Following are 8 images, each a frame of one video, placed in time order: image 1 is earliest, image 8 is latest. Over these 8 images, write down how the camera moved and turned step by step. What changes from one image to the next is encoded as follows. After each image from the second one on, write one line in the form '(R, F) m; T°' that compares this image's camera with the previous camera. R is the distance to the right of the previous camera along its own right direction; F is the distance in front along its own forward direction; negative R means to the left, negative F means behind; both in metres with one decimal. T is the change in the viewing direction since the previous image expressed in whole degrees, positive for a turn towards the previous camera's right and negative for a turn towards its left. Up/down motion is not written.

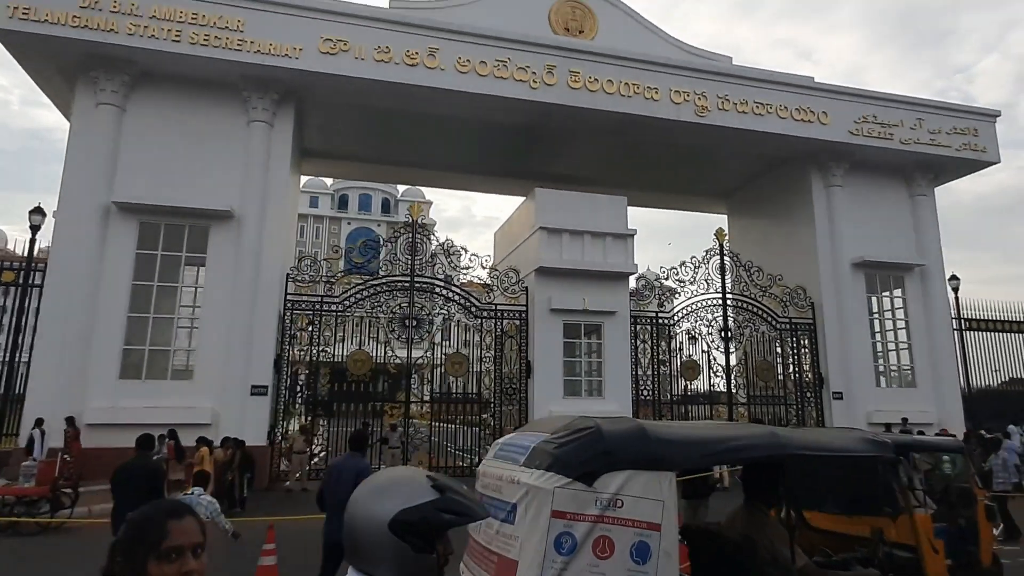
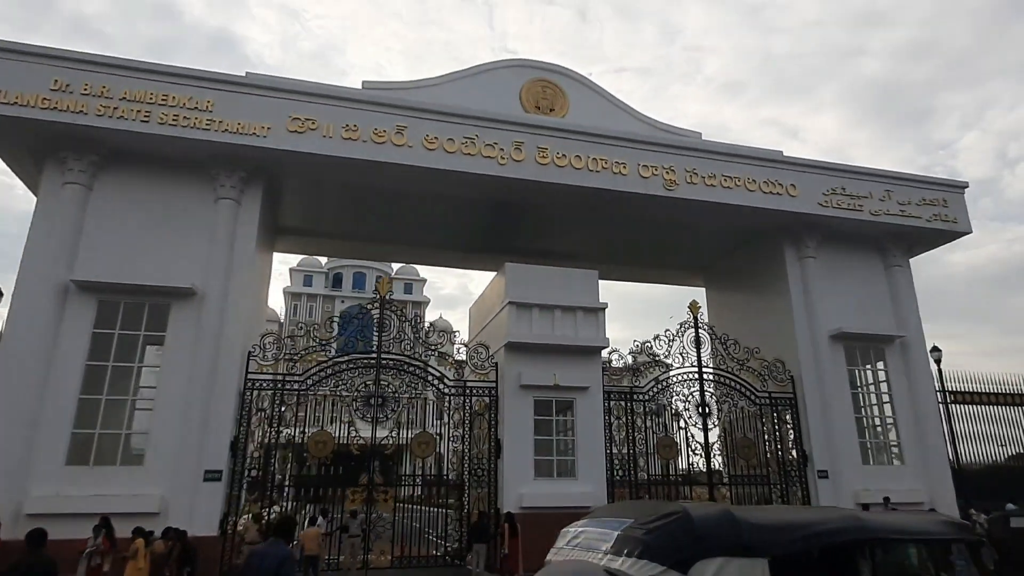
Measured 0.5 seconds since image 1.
(+0.3, +0.1) m; 0°
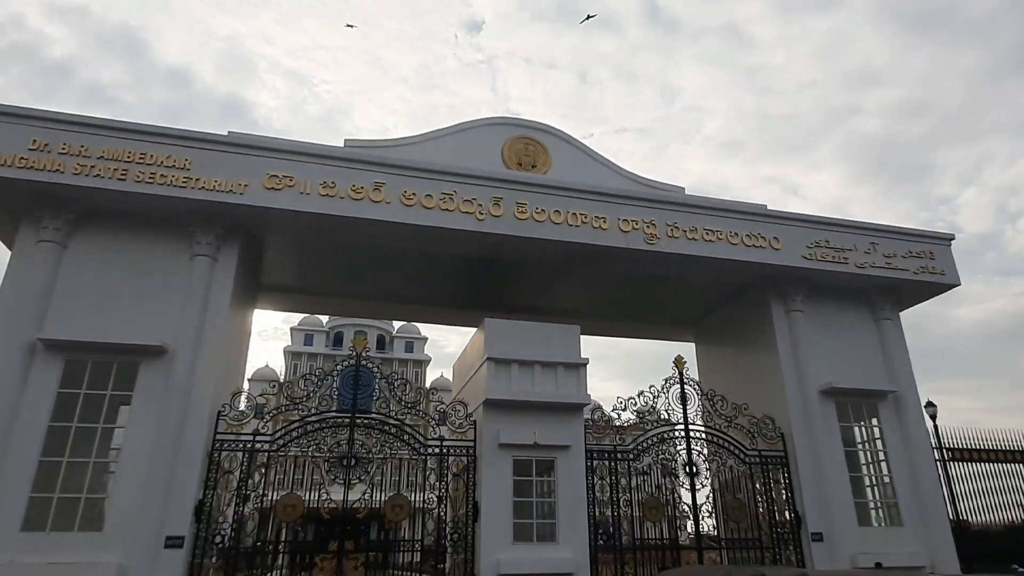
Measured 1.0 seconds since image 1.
(+0.3, +0.1) m; 0°
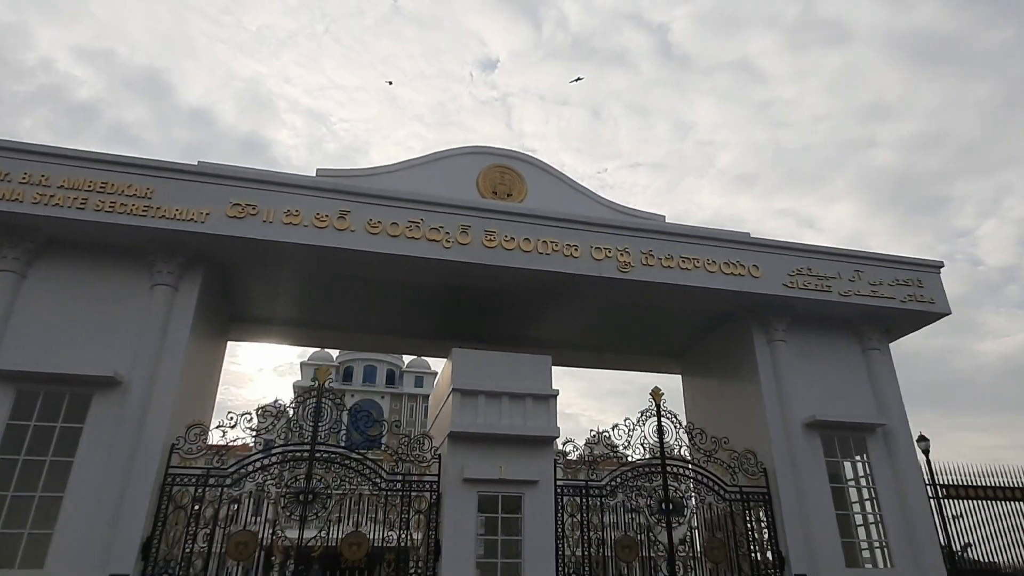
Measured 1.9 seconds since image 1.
(+0.5, +0.2) m; -1°
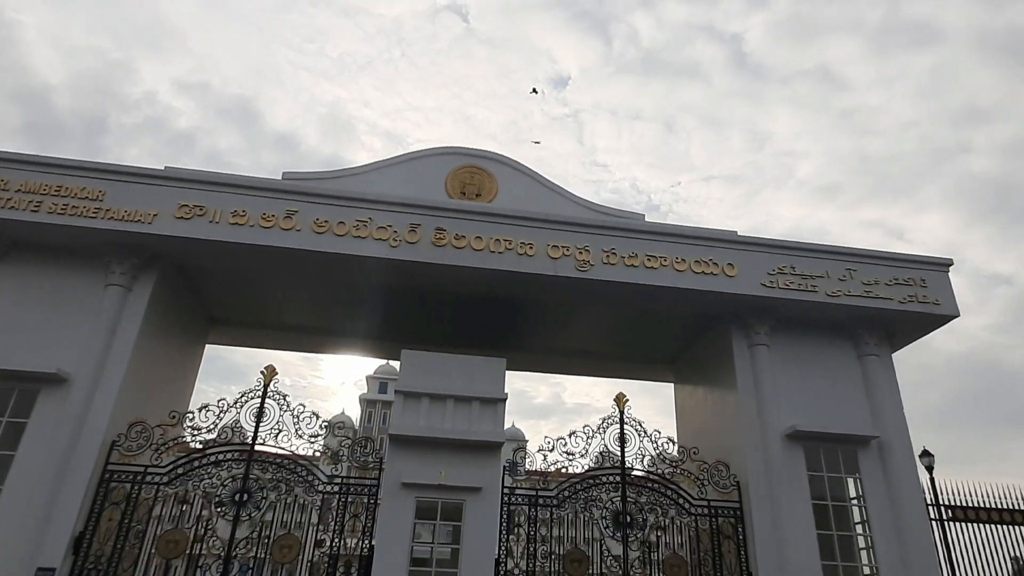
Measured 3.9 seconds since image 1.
(+1.3, +0.3) m; -6°
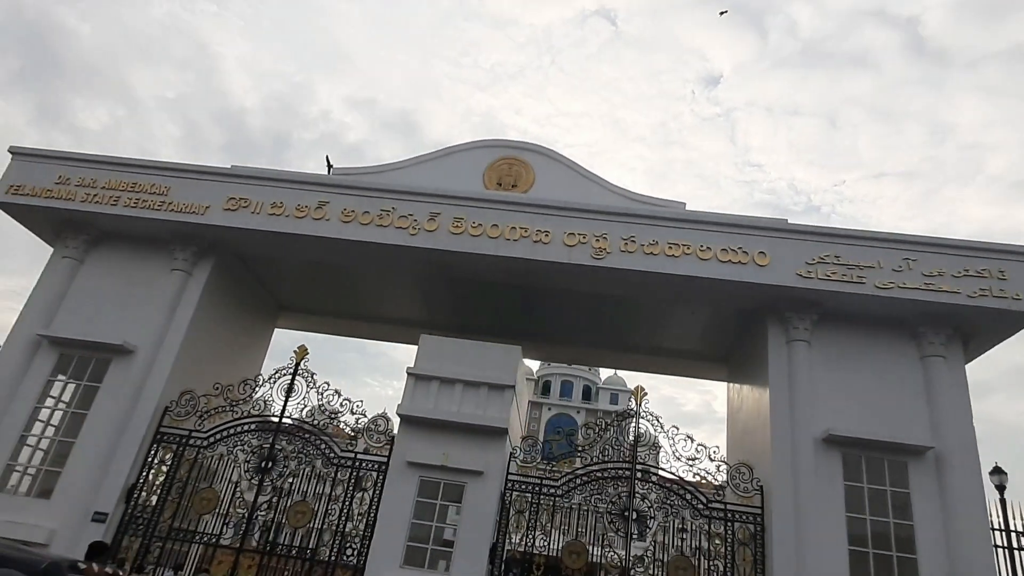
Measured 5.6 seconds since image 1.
(+1.4, +0.1) m; -12°
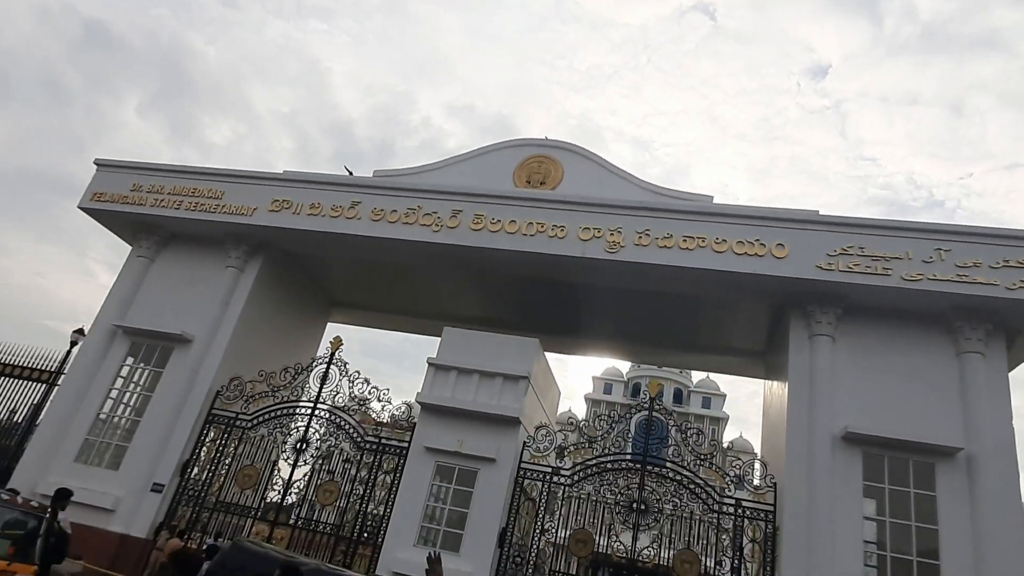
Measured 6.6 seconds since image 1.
(+0.9, -0.1) m; -8°
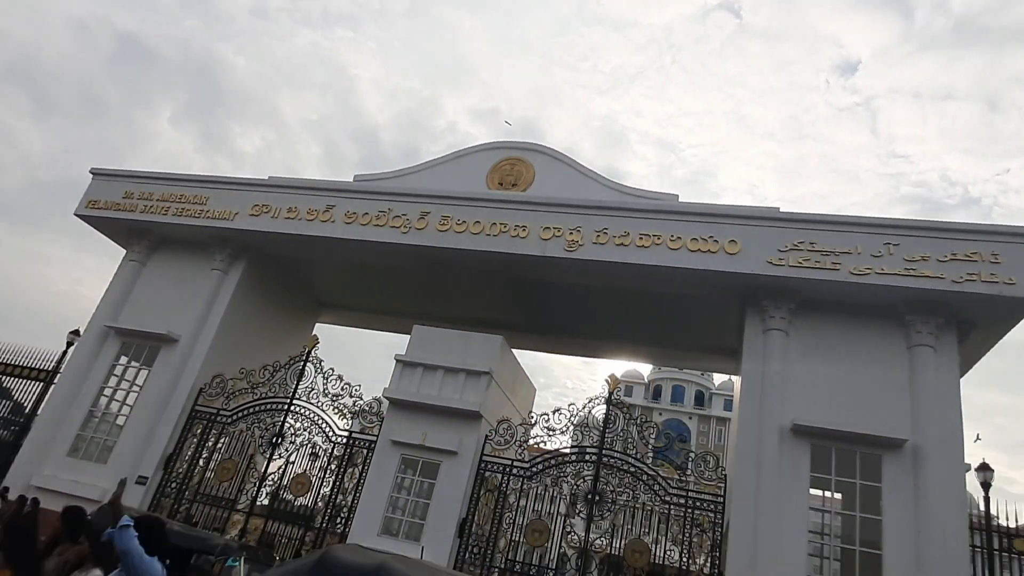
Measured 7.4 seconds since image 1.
(+0.7, -0.2) m; -2°
